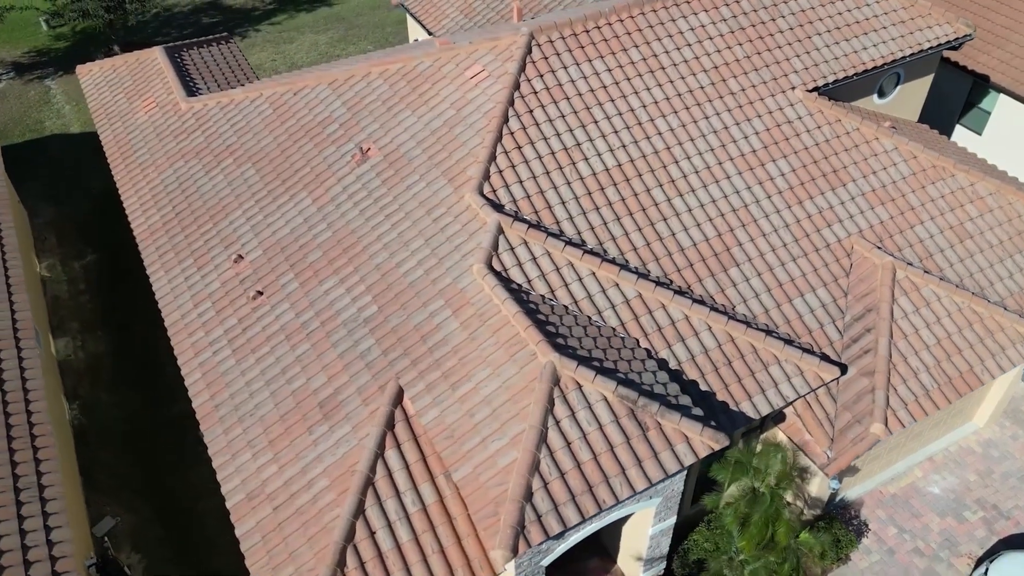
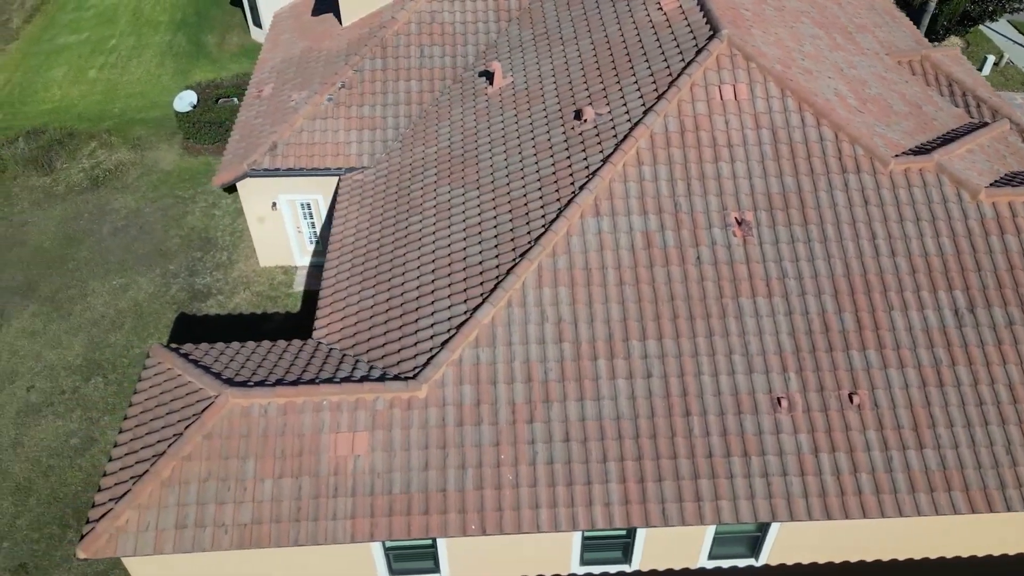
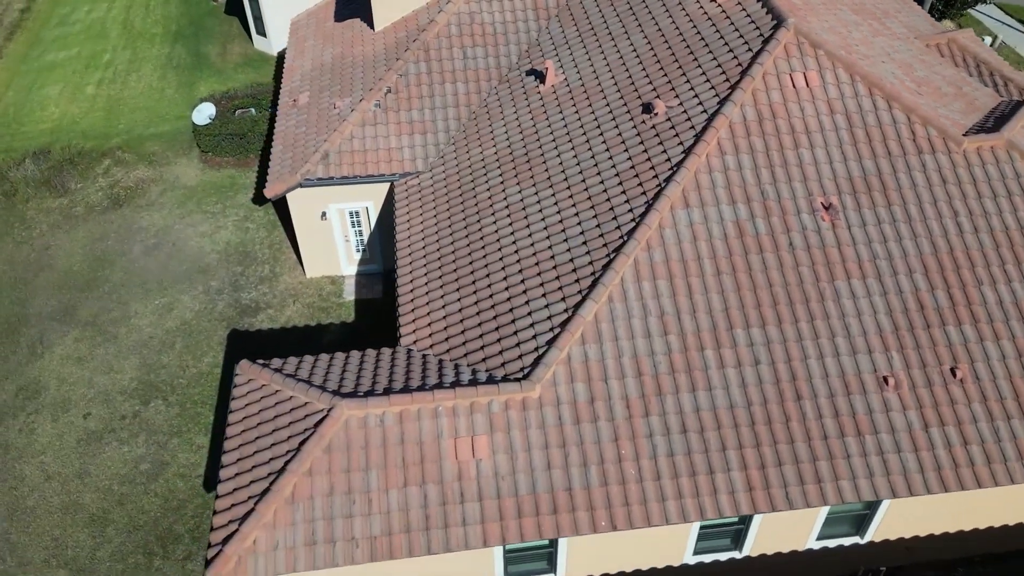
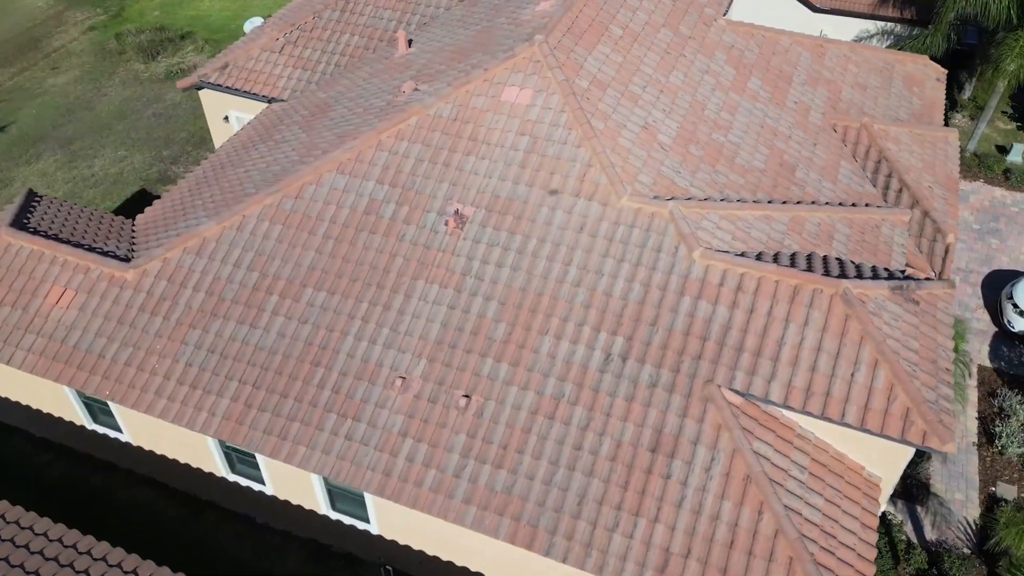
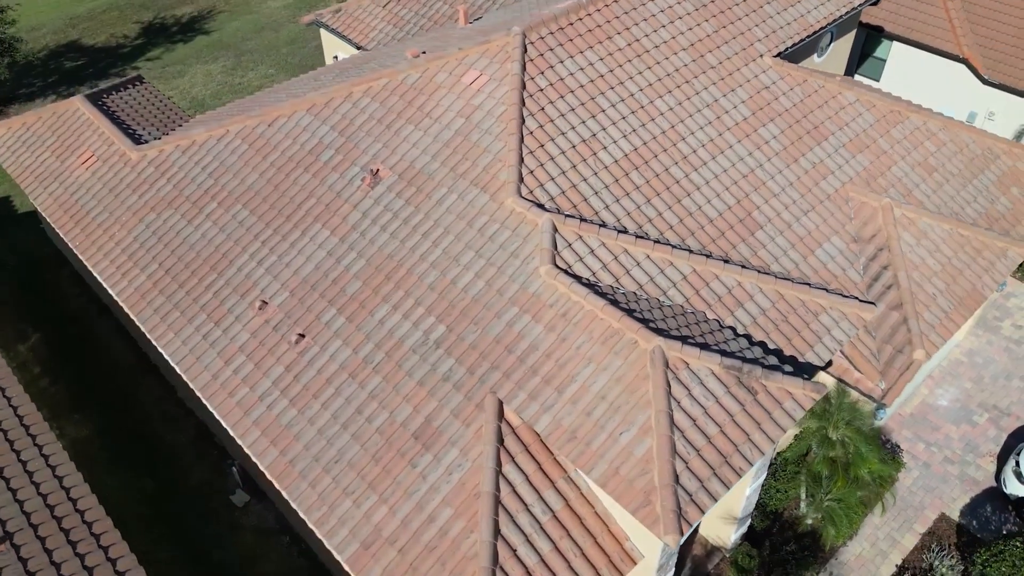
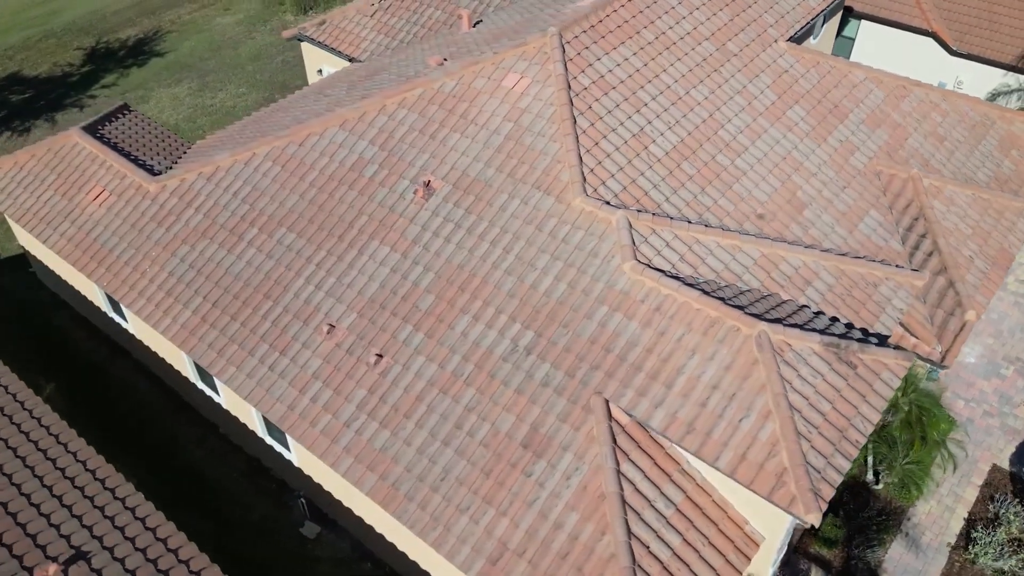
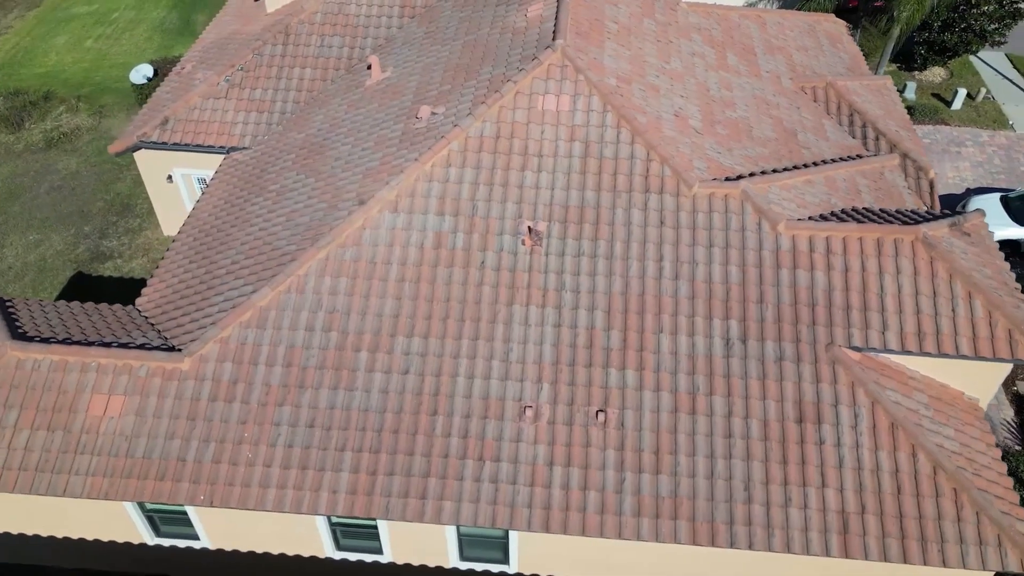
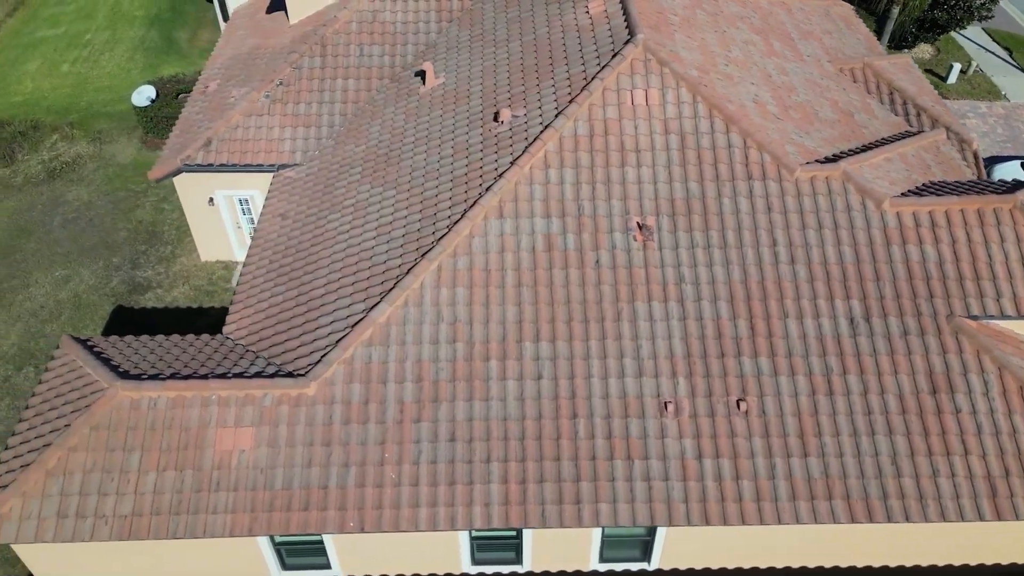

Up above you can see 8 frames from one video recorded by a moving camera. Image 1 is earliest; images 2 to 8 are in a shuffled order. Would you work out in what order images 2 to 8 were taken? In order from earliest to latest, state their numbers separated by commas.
5, 6, 4, 7, 8, 2, 3
